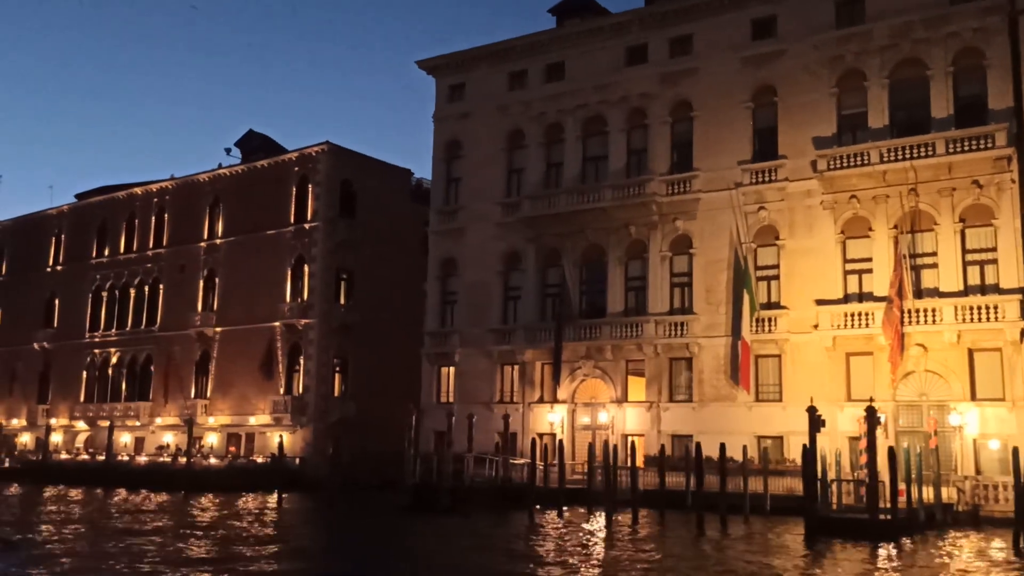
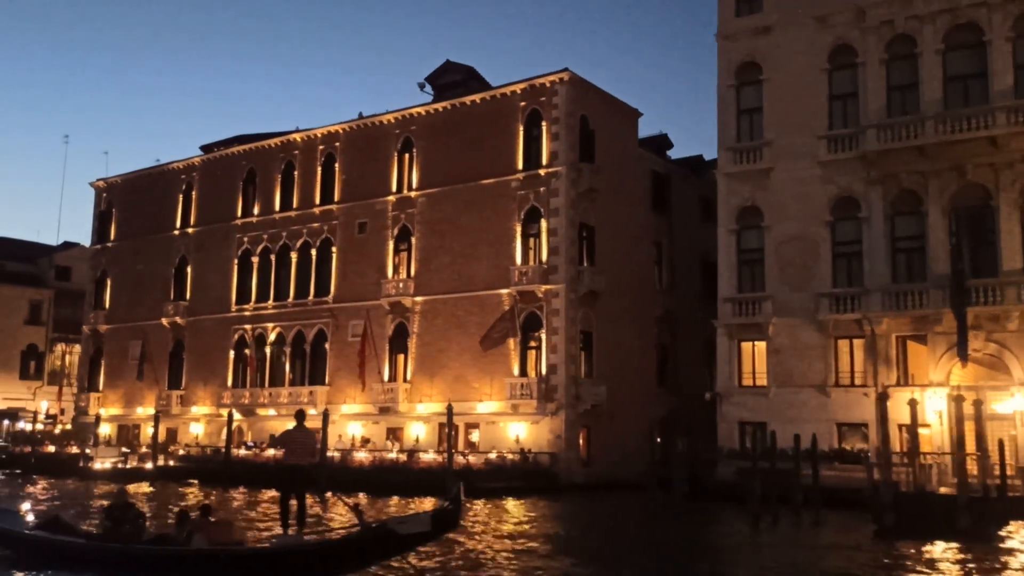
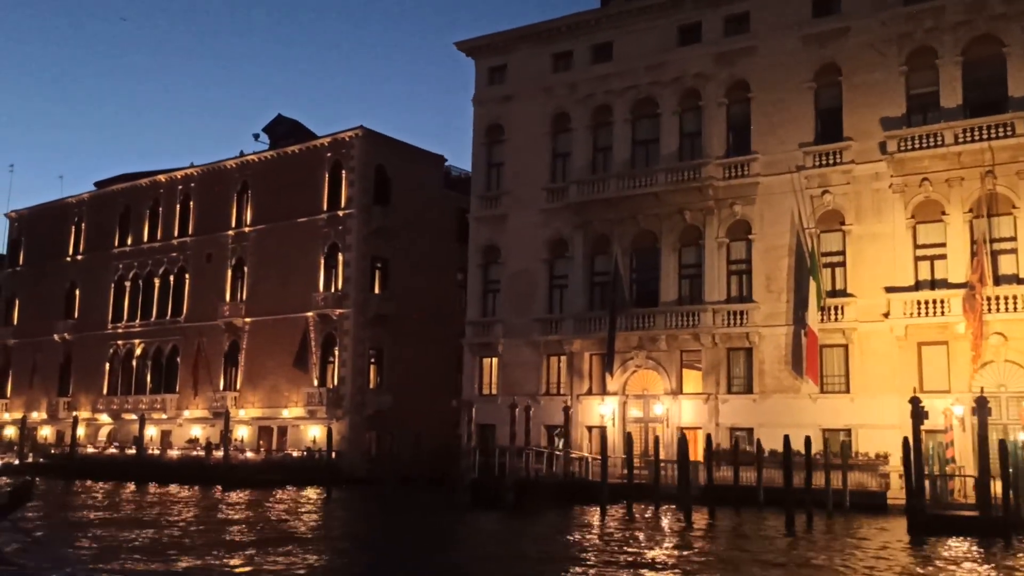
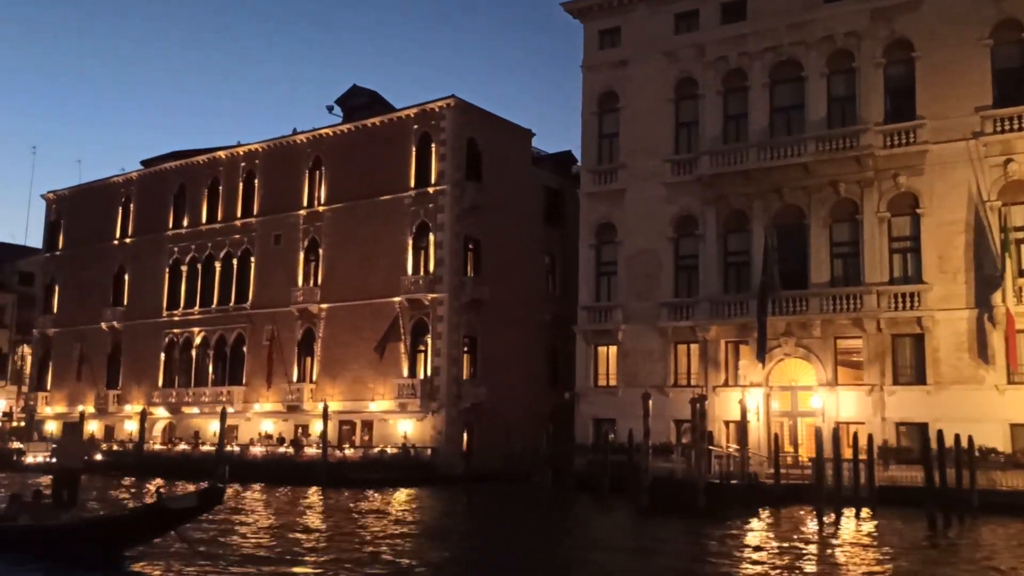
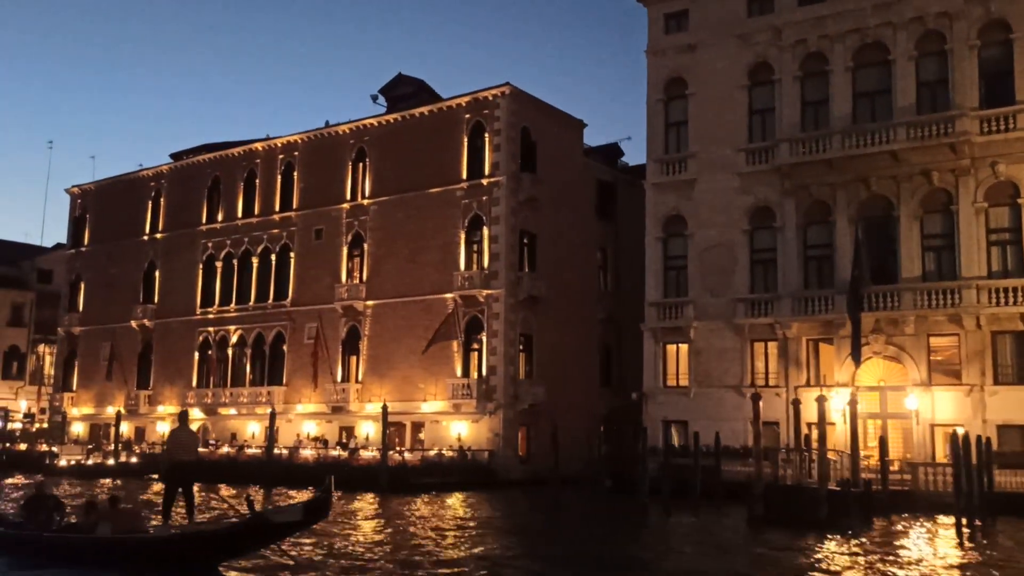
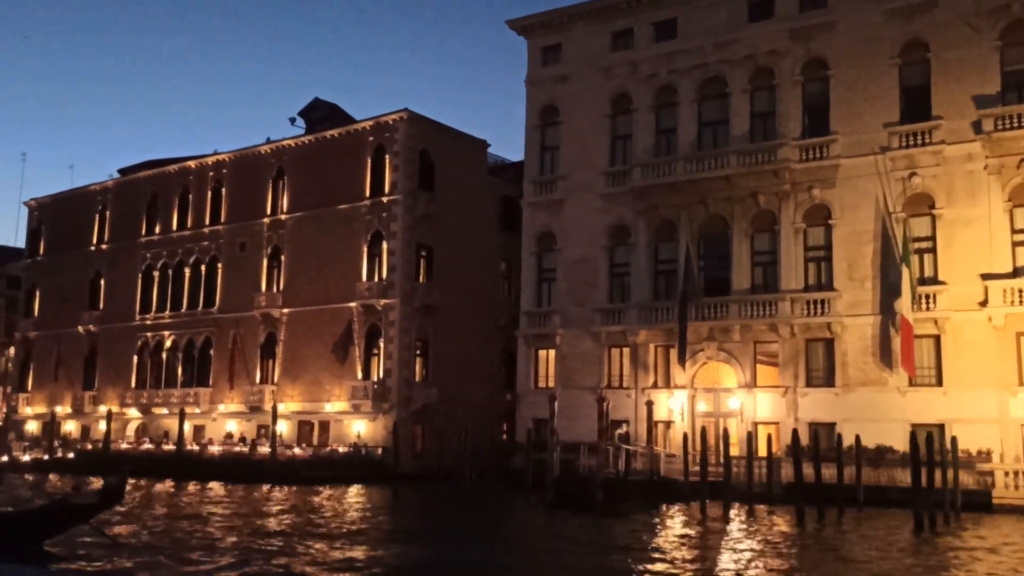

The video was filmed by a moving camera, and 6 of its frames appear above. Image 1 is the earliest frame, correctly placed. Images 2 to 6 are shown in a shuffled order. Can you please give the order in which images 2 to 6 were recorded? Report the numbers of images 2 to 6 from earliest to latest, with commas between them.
3, 6, 4, 5, 2
